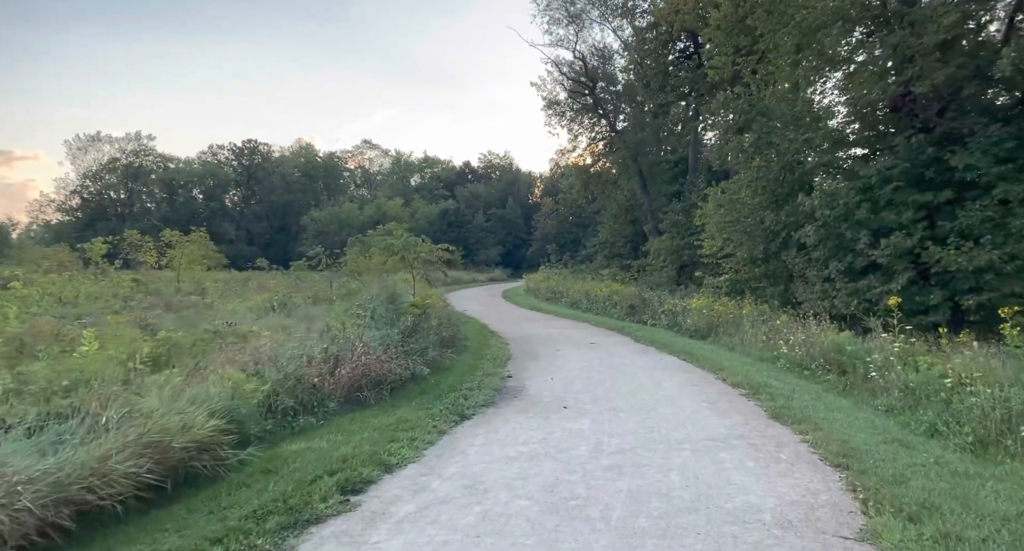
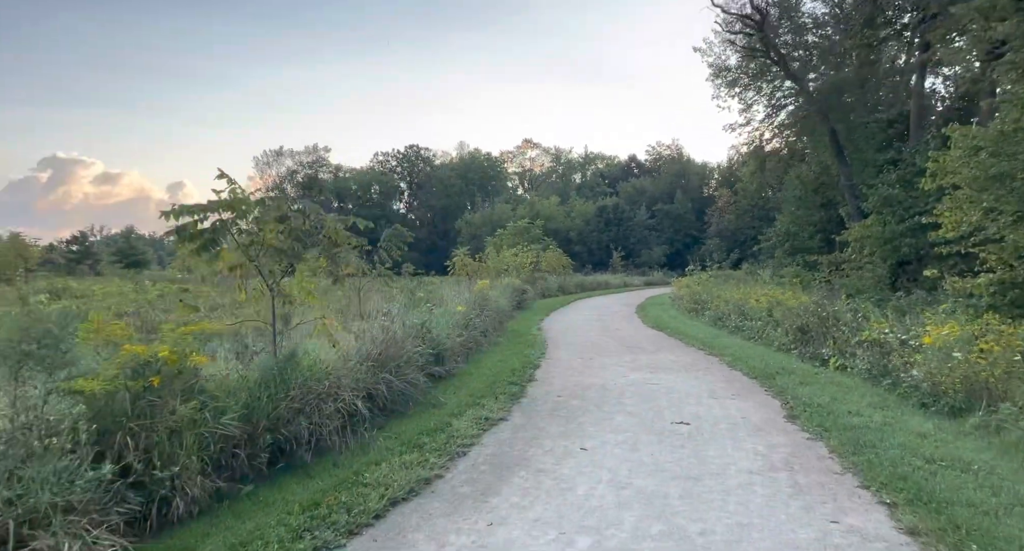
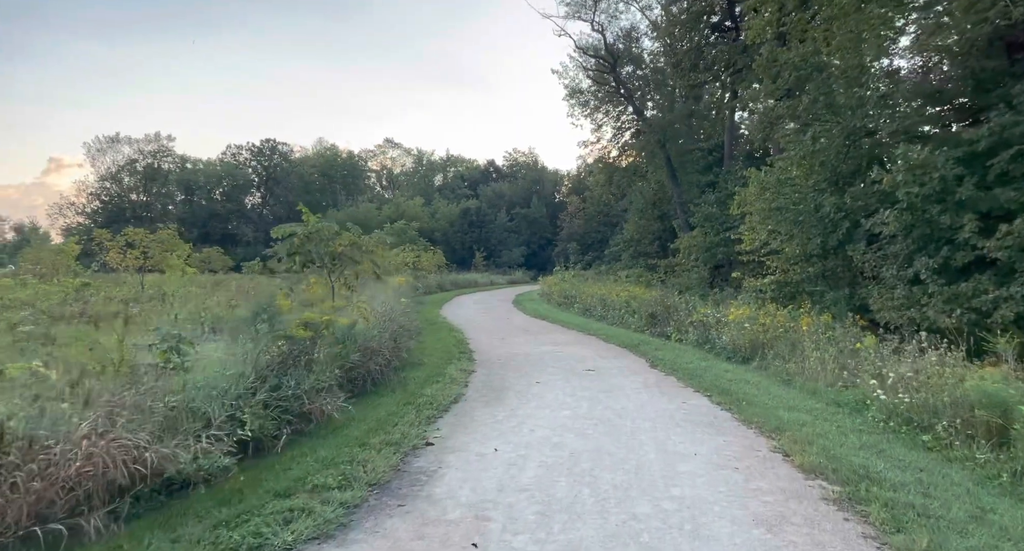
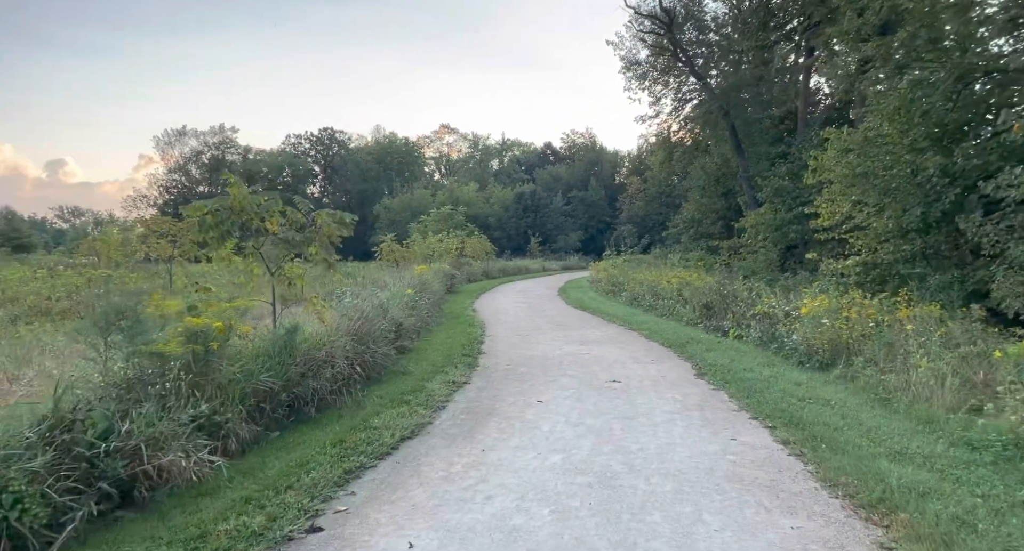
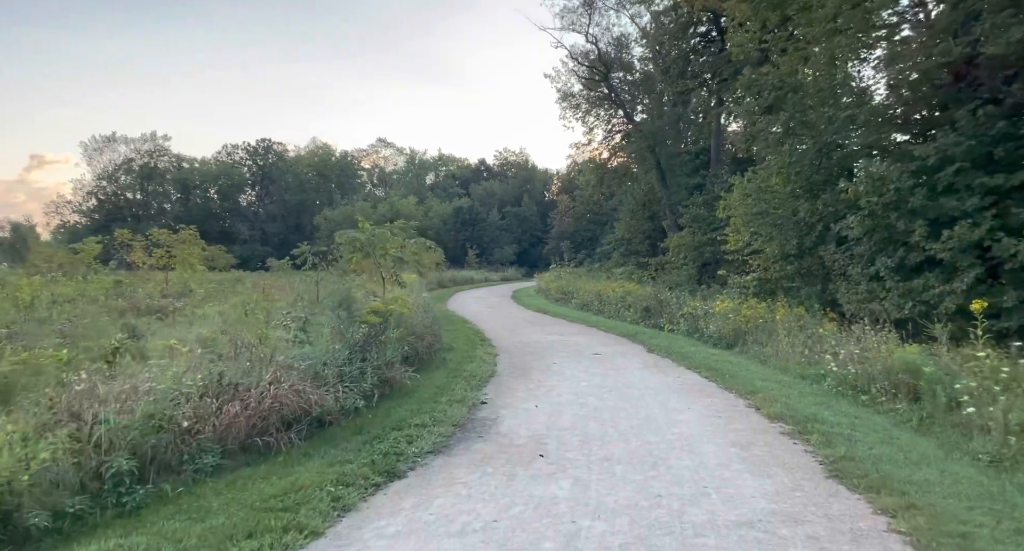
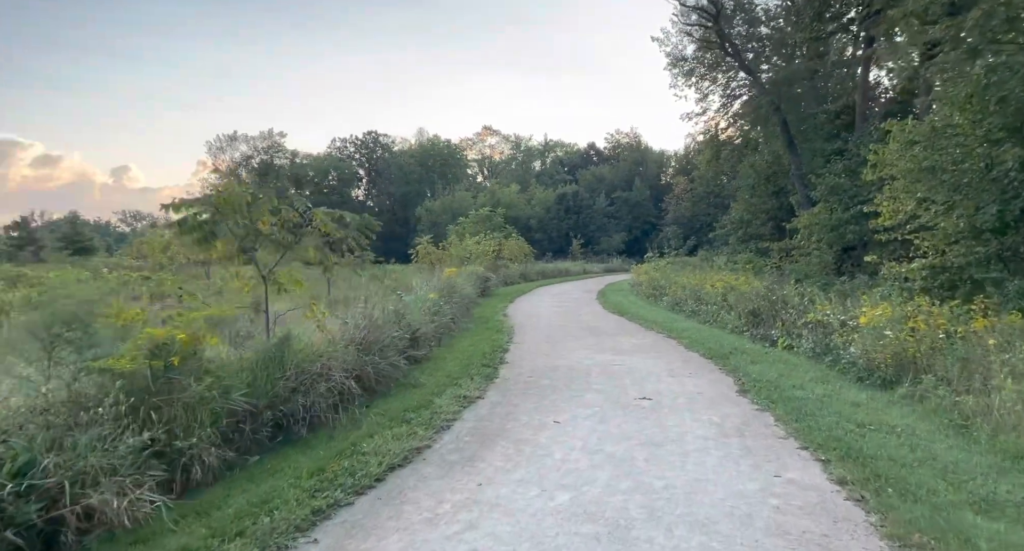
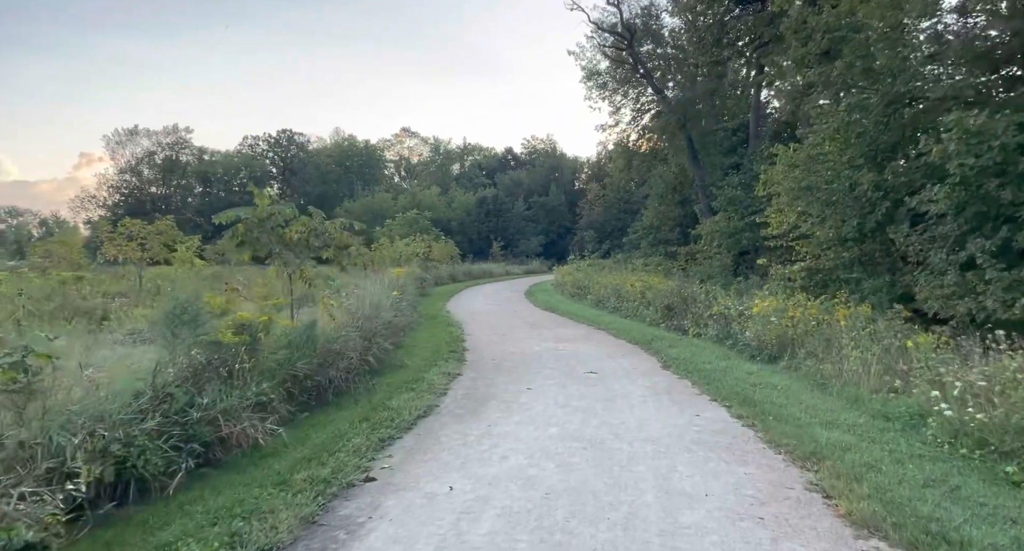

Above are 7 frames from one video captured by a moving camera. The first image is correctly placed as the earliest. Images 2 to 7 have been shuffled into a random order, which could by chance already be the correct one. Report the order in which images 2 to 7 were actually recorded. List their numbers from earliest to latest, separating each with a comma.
5, 3, 7, 4, 6, 2
